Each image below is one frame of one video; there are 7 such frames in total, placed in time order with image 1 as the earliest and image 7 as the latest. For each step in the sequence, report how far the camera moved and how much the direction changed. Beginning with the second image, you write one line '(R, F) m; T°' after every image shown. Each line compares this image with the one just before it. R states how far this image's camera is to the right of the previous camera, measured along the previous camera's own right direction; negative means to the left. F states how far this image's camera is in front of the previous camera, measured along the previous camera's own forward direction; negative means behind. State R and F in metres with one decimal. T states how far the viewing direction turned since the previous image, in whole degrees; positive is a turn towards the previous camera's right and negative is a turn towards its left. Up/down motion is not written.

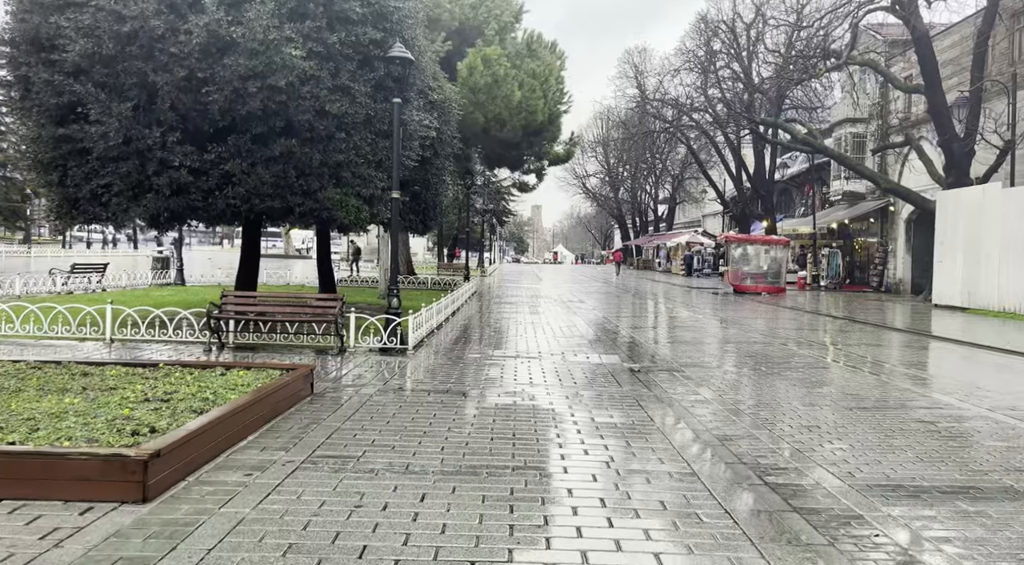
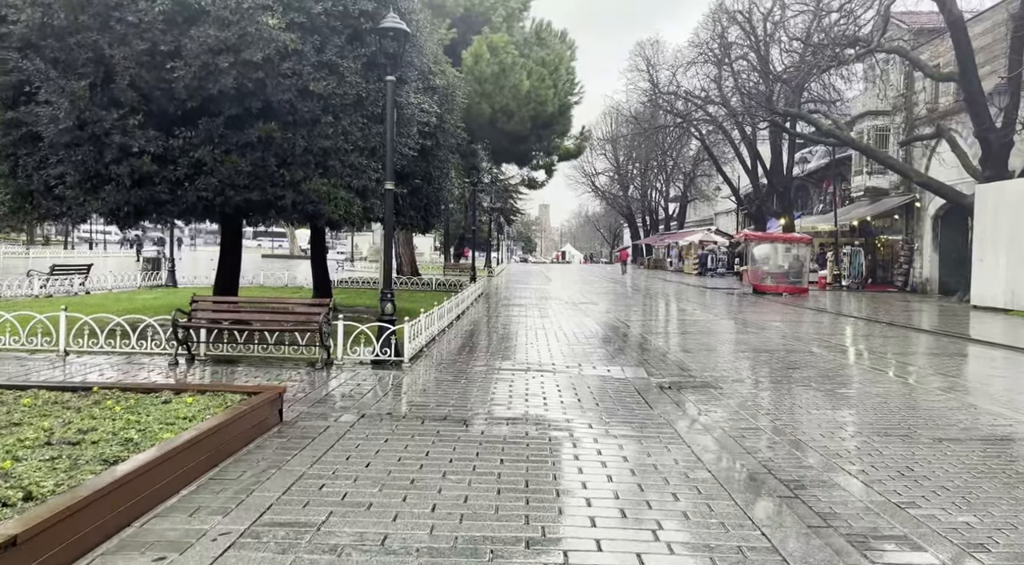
(0.0, +1.3) m; -1°
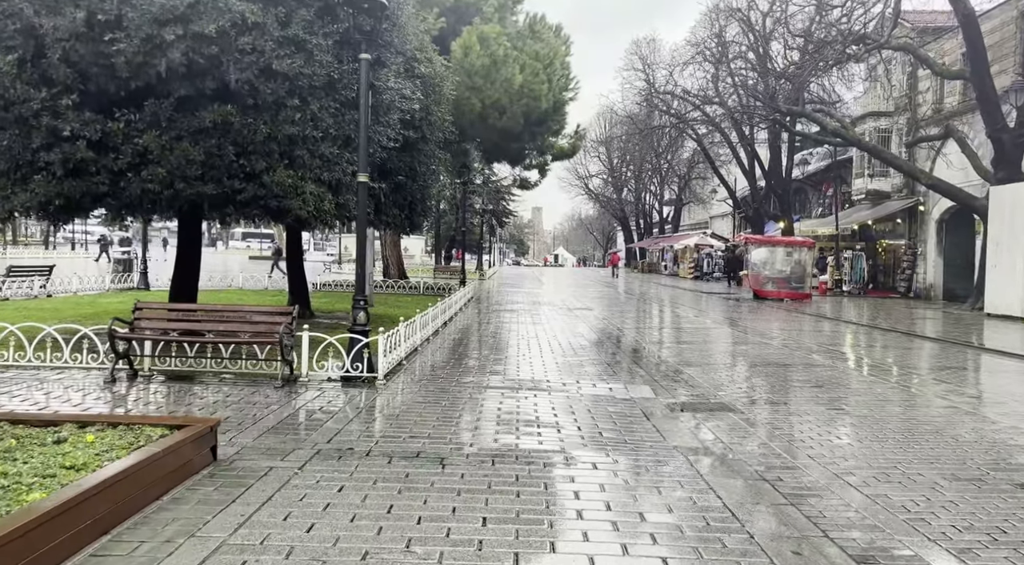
(0.0, +1.1) m; +1°
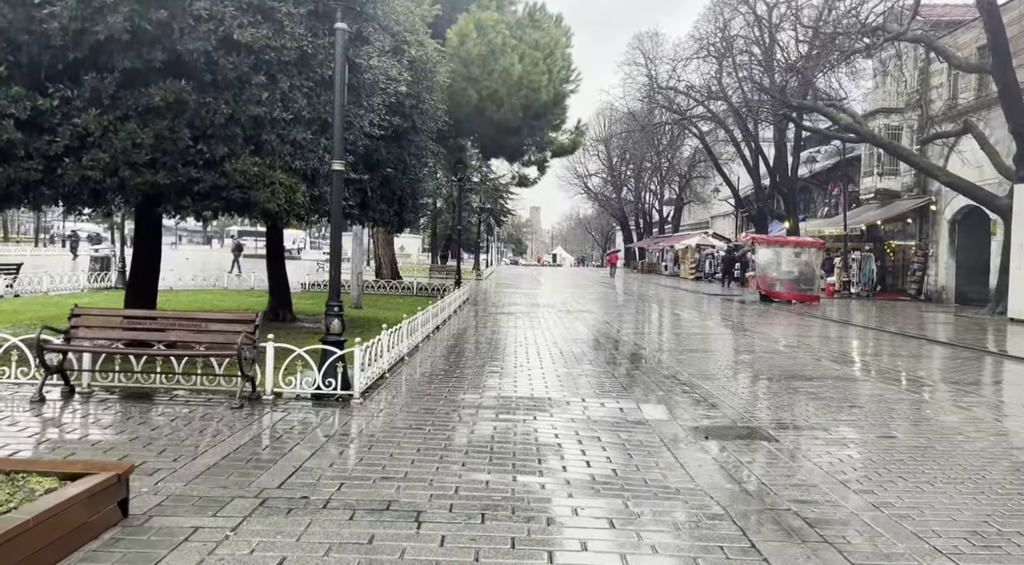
(0.0, +1.0) m; 0°
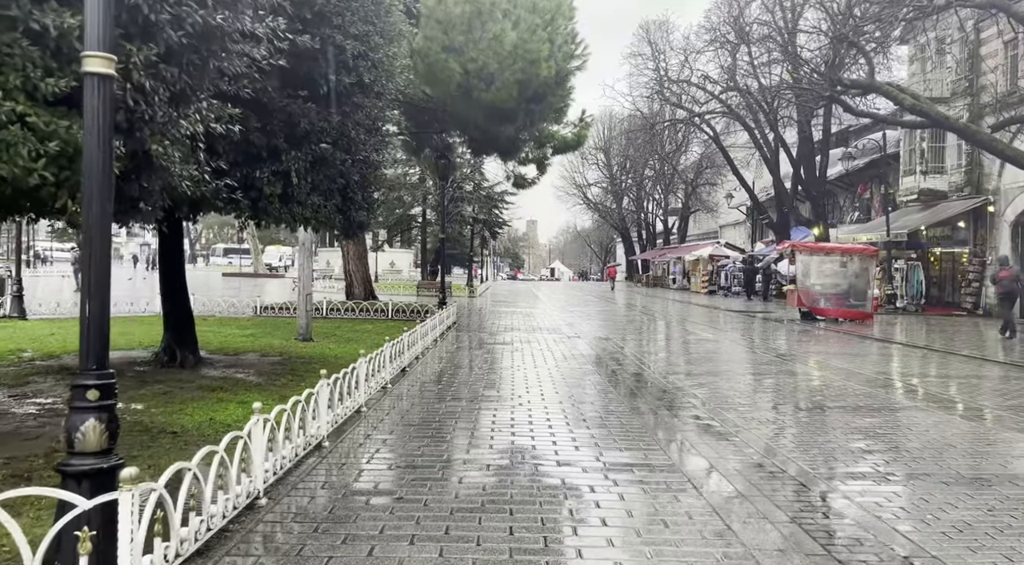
(0.0, +4.0) m; 0°
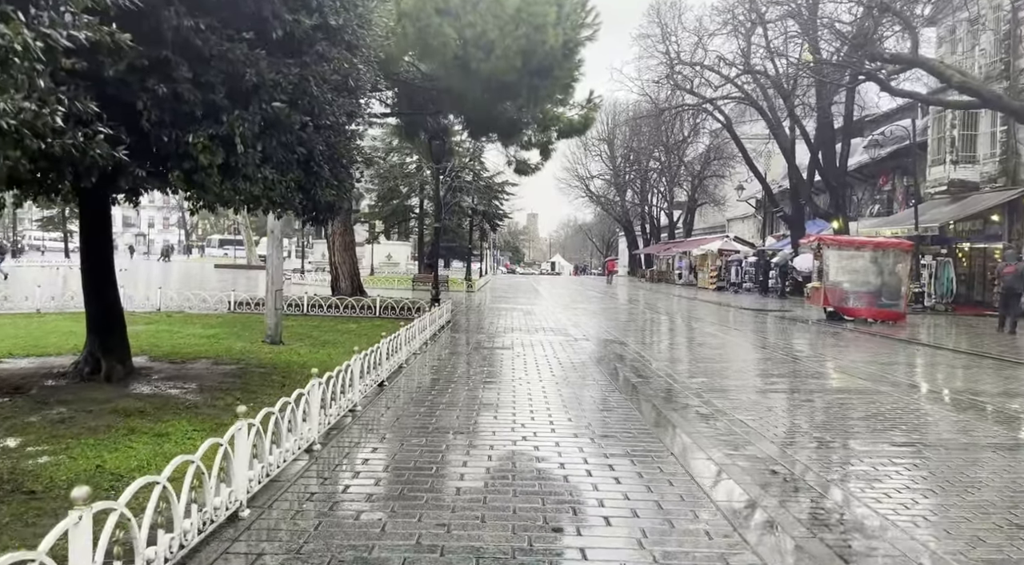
(0.0, +1.8) m; 0°
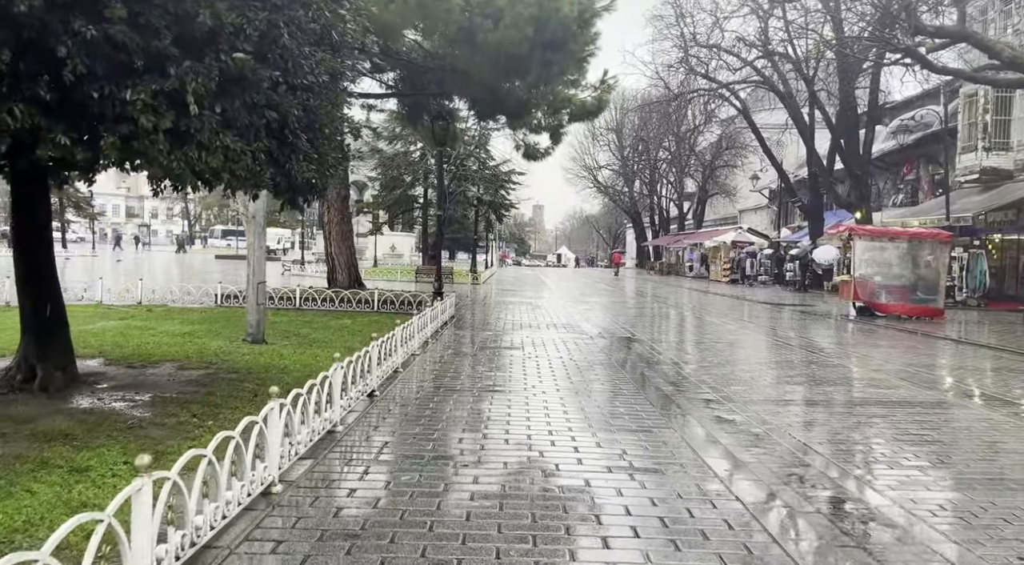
(-0.1, +1.3) m; 0°
